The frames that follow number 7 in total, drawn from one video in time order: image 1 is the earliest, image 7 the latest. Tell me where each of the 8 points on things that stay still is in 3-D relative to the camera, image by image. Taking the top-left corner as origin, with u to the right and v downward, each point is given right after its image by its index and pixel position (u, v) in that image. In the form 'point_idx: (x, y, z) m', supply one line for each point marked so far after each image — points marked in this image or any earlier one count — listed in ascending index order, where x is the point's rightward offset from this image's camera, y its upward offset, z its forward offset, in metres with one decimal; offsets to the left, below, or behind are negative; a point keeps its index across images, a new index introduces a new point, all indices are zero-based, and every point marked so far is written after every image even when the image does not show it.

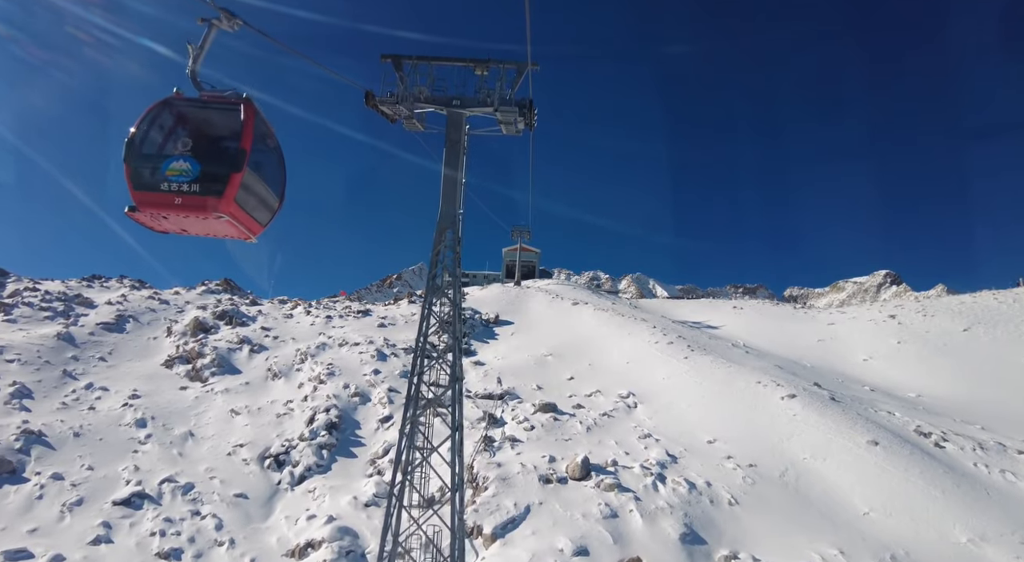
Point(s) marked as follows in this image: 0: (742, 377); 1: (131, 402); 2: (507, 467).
0: (+7.1, -3.0, +19.7) m
1: (-11.5, -3.6, +19.3) m
2: (-0.1, -4.2, +14.4) m
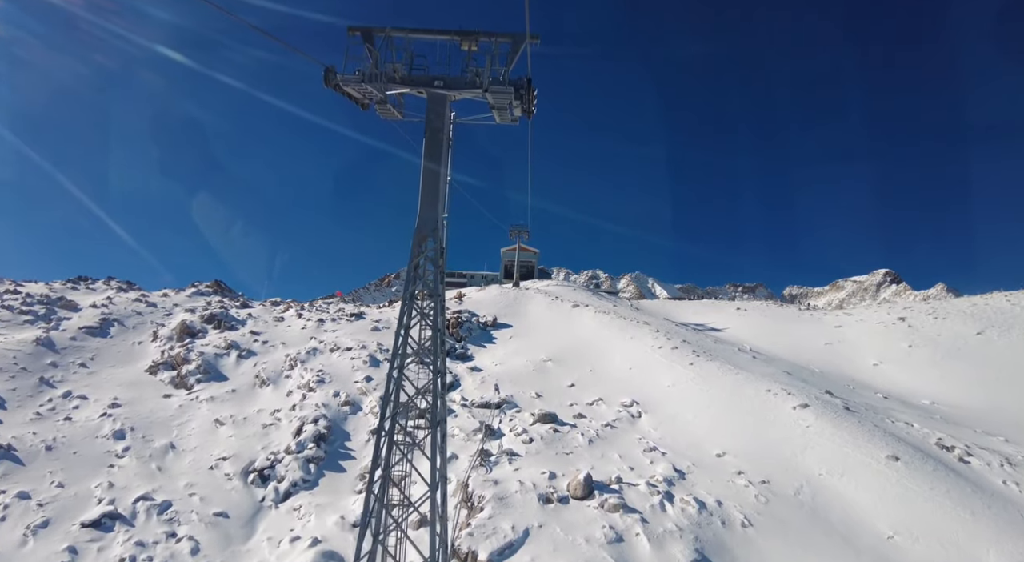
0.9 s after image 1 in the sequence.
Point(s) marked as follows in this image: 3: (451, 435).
0: (+7.1, -3.1, +18.8) m
1: (-11.6, -3.7, +18.3) m
2: (-0.2, -4.3, +13.5) m
3: (-1.6, -4.2, +17.2) m
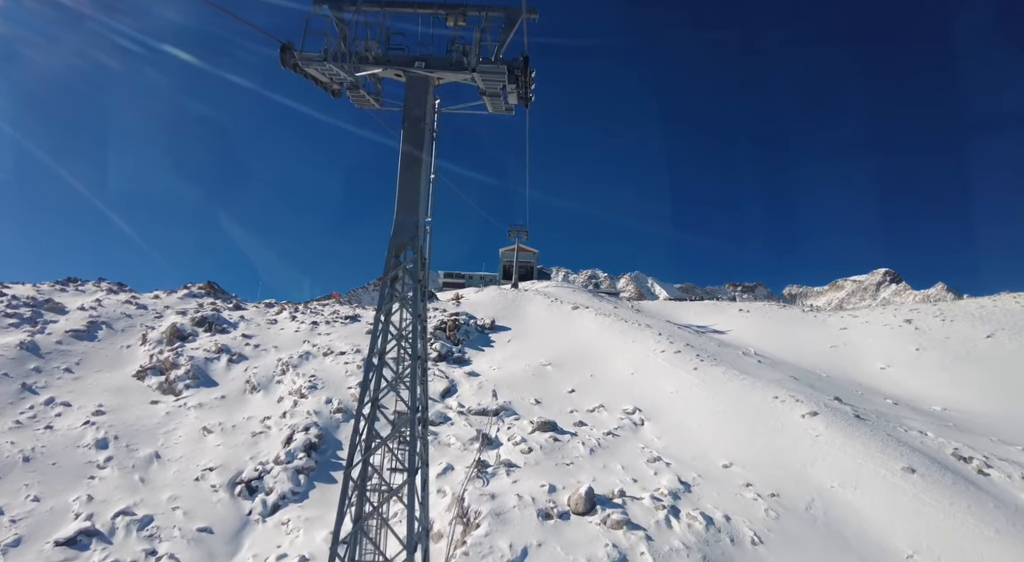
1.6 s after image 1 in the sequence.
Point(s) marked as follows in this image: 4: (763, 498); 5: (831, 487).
0: (+7.0, -3.2, +18.2) m
1: (-11.6, -3.8, +17.7) m
2: (-0.2, -4.4, +12.9) m
3: (-1.7, -4.2, +16.5) m
4: (+5.2, -4.5, +13.2) m
5: (+6.7, -4.3, +13.3) m
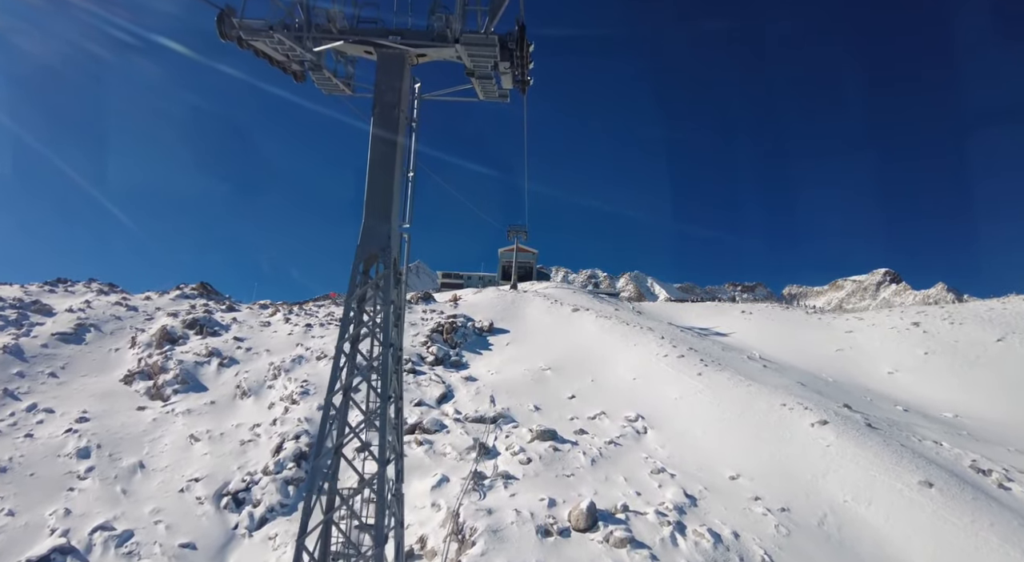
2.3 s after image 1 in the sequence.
0: (+7.0, -3.3, +17.6) m
1: (-11.7, -3.9, +17.1) m
2: (-0.3, -4.5, +12.3) m
3: (-1.7, -4.3, +15.9) m
4: (+5.2, -4.6, +12.6) m
5: (+6.6, -4.4, +12.7) m
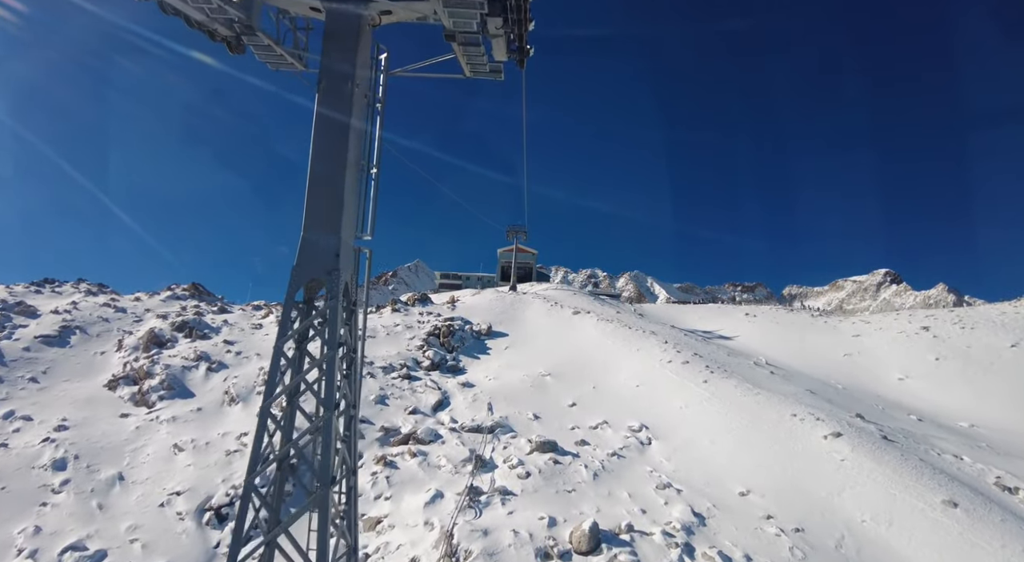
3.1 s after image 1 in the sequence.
0: (+6.9, -3.4, +16.8) m
1: (-11.7, -4.0, +16.3) m
2: (-0.3, -4.6, +11.5) m
3: (-1.8, -4.4, +15.2) m
4: (+5.1, -4.7, +11.9) m
5: (+6.6, -4.5, +12.0) m
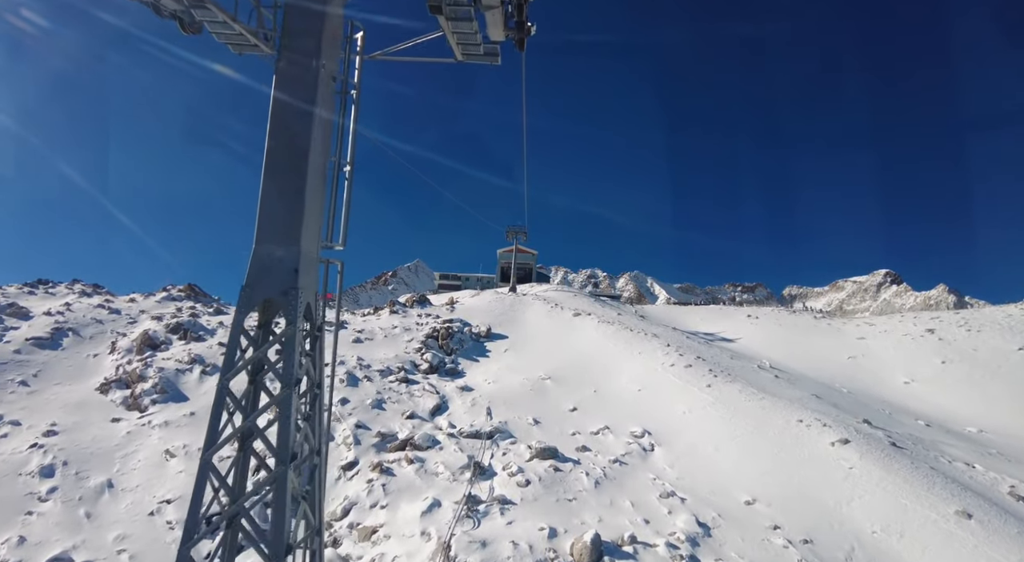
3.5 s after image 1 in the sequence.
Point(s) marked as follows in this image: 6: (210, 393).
0: (+6.9, -3.4, +16.5) m
1: (-11.8, -4.0, +15.9) m
2: (-0.3, -4.7, +11.1) m
3: (-1.8, -4.5, +14.8) m
4: (+5.1, -4.8, +11.5) m
5: (+6.6, -4.6, +11.6) m
6: (-9.5, -3.5, +19.9) m
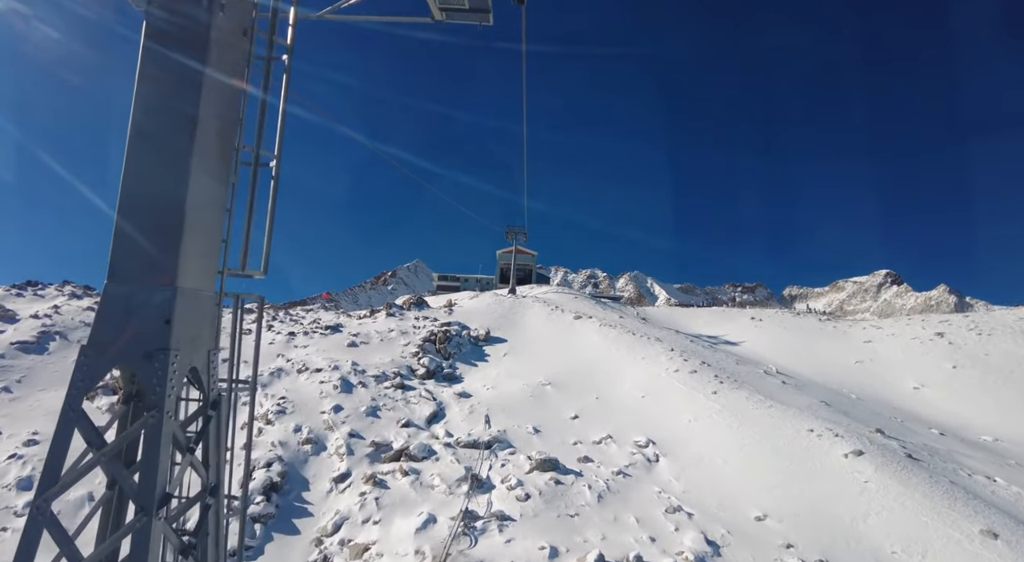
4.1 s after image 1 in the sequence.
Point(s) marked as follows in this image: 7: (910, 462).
0: (+6.9, -3.5, +15.8) m
1: (-11.8, -4.1, +15.3) m
2: (-0.3, -4.8, +10.5) m
3: (-1.8, -4.6, +14.2) m
4: (+5.1, -4.9, +10.9) m
5: (+6.6, -4.7, +11.0) m
6: (-9.5, -3.6, +19.3) m
7: (+8.5, -3.9, +13.7) m
